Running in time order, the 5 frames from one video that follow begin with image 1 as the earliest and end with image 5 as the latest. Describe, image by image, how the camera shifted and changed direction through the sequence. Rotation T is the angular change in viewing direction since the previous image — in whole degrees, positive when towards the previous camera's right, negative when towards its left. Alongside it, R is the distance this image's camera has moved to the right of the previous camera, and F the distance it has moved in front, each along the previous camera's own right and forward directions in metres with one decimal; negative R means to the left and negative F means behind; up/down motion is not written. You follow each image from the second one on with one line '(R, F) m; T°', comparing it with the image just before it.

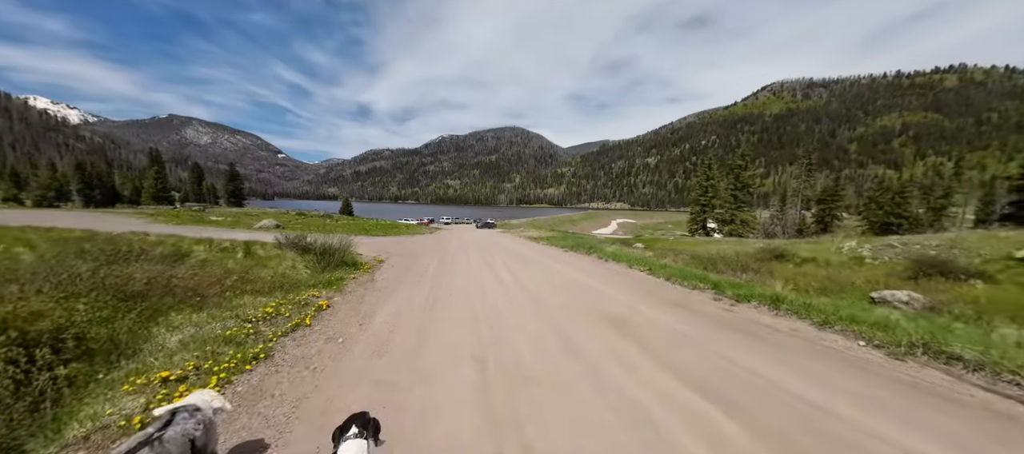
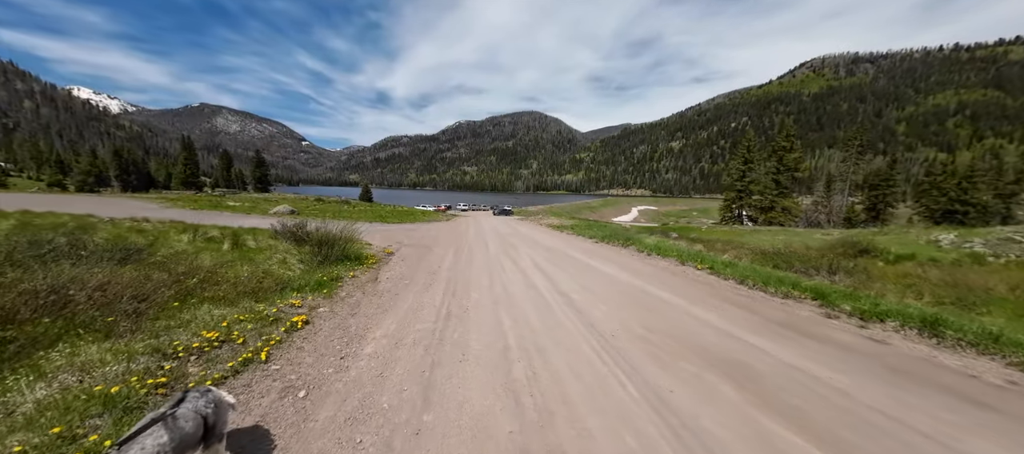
(-0.6, +2.7) m; -3°
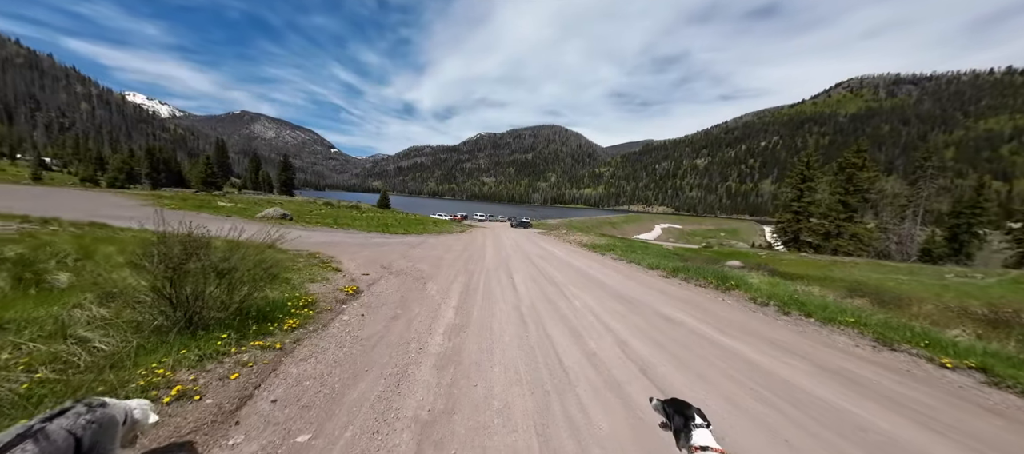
(-0.9, +6.6) m; -3°
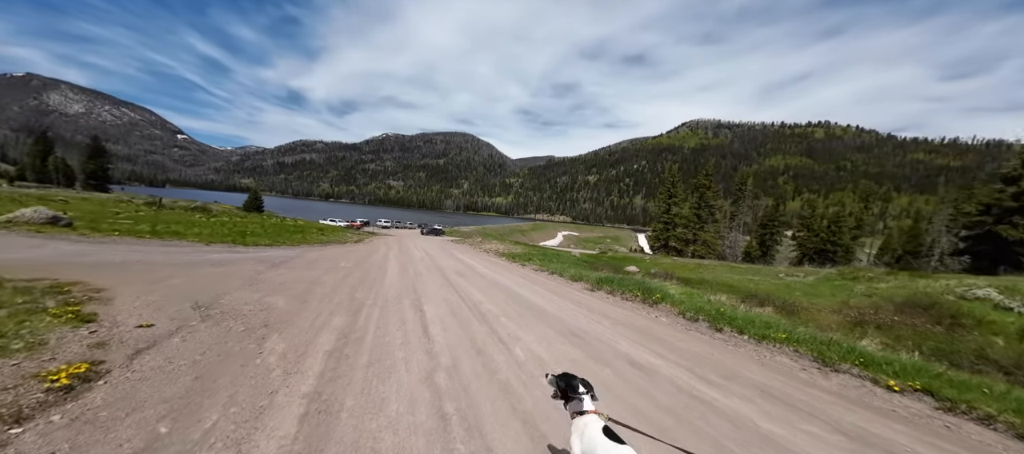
(-0.1, +3.1) m; +16°
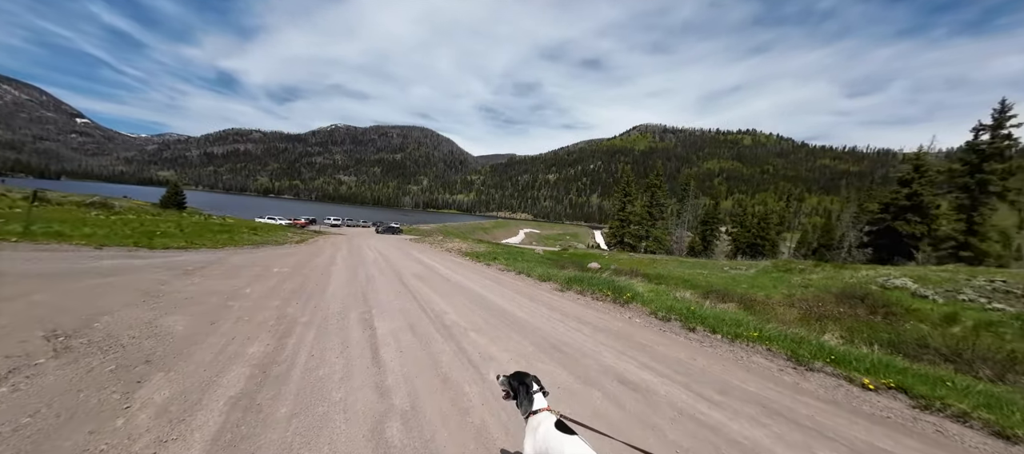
(-0.2, +1.2) m; +7°
